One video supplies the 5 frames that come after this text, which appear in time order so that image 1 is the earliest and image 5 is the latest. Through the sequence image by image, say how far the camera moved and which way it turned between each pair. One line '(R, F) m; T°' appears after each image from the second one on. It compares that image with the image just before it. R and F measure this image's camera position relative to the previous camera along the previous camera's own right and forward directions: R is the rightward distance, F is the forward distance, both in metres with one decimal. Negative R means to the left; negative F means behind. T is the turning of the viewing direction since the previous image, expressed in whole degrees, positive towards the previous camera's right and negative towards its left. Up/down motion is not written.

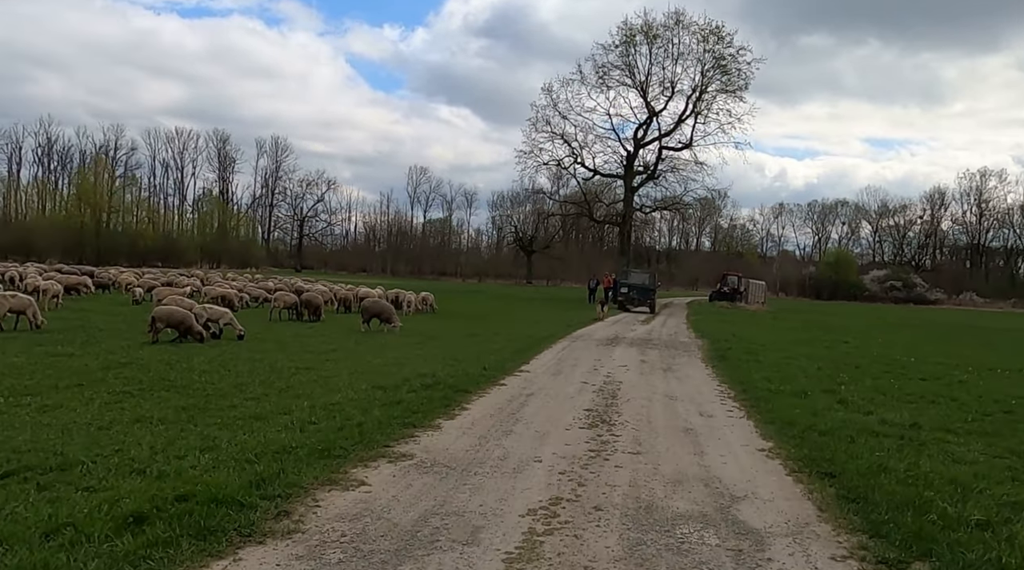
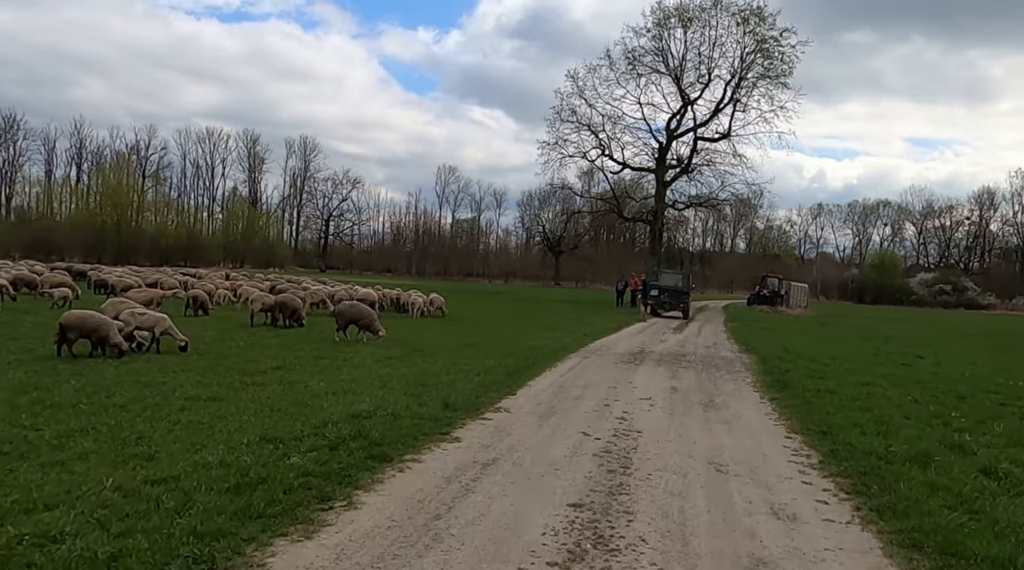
(+0.8, +5.0) m; -2°
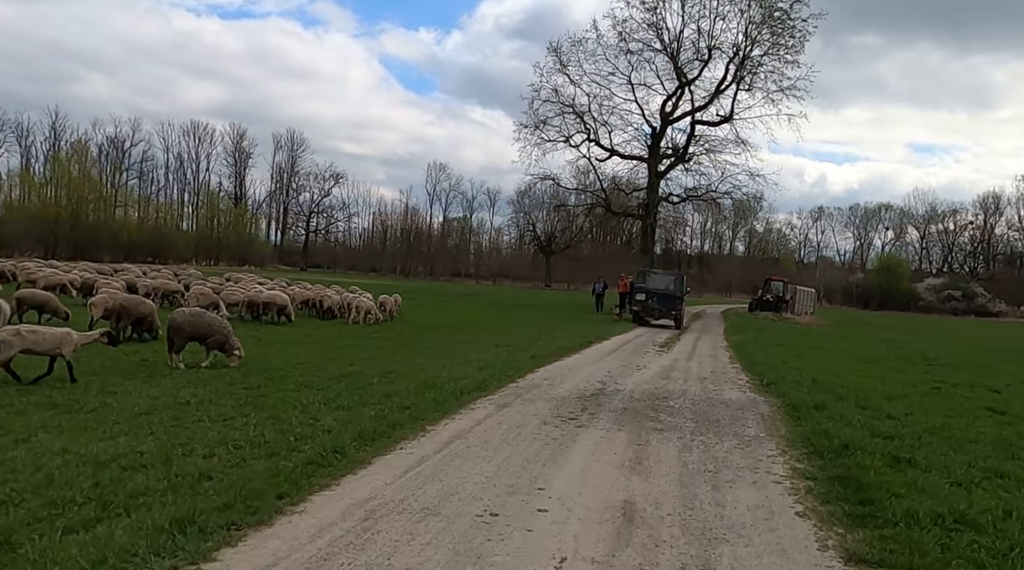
(+1.9, +8.1) m; 0°
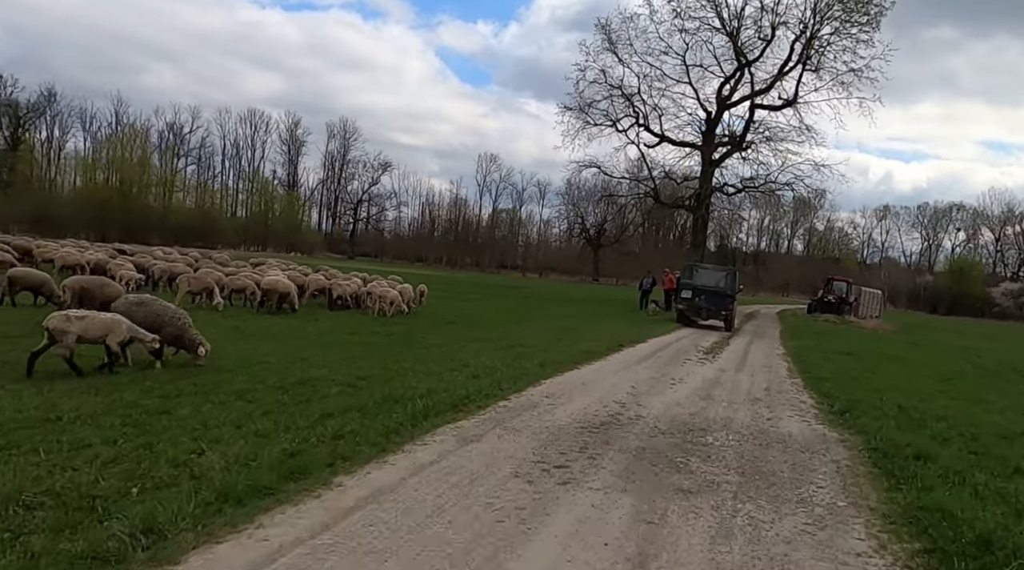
(+0.8, +3.6) m; -3°
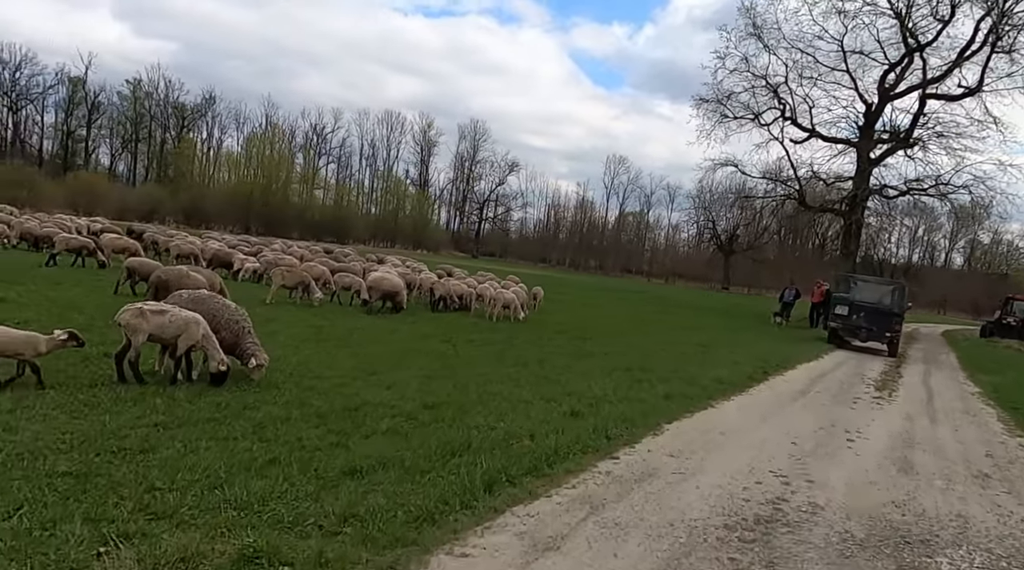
(+0.1, +3.5) m; -9°
